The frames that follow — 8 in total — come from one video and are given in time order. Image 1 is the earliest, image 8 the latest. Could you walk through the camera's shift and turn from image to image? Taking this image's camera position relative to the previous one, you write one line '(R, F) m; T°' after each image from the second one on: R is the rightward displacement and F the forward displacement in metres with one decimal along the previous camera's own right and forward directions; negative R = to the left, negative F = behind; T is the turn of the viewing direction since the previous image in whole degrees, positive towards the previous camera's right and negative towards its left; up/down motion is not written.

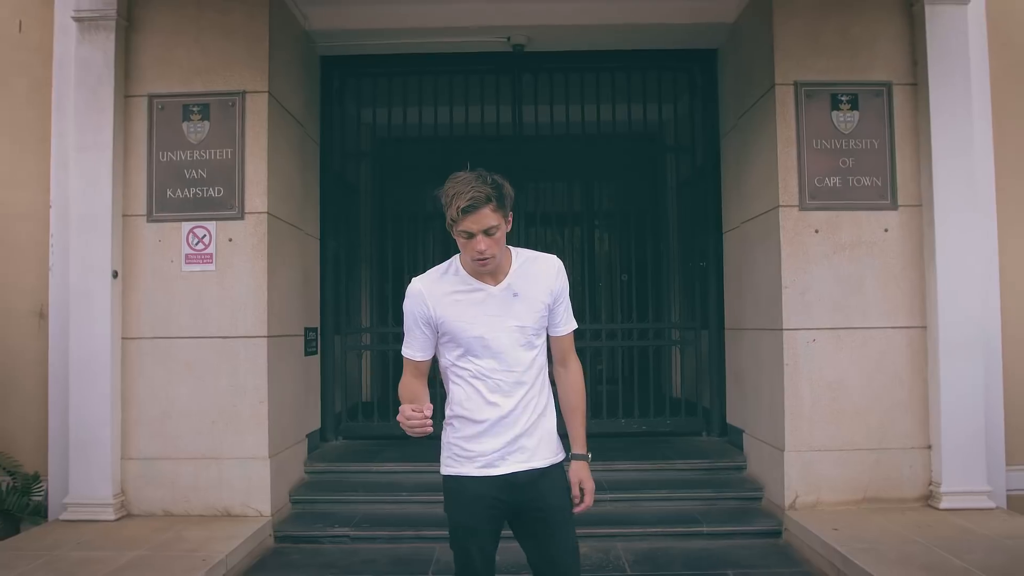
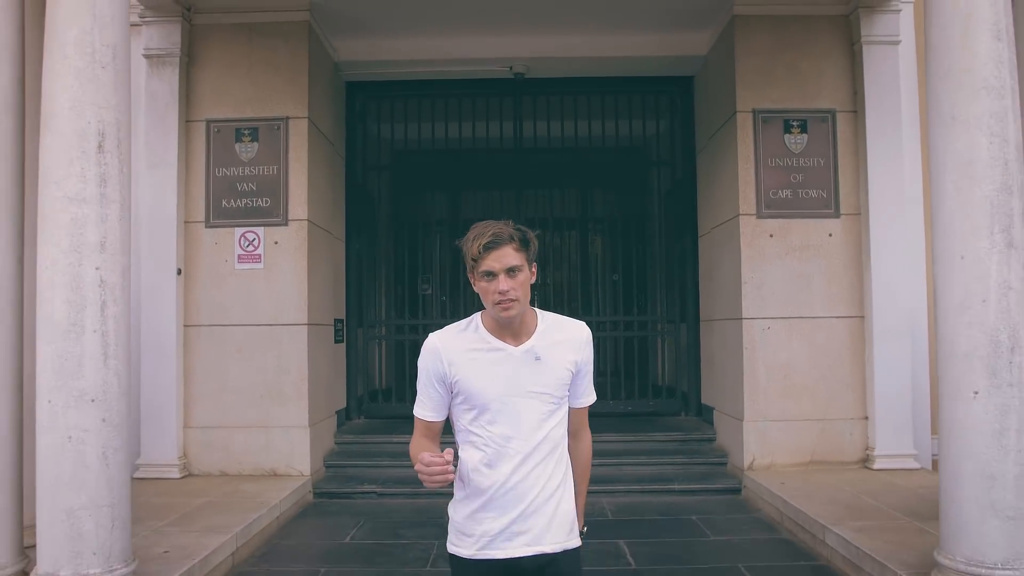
(0.0, -0.9) m; 0°
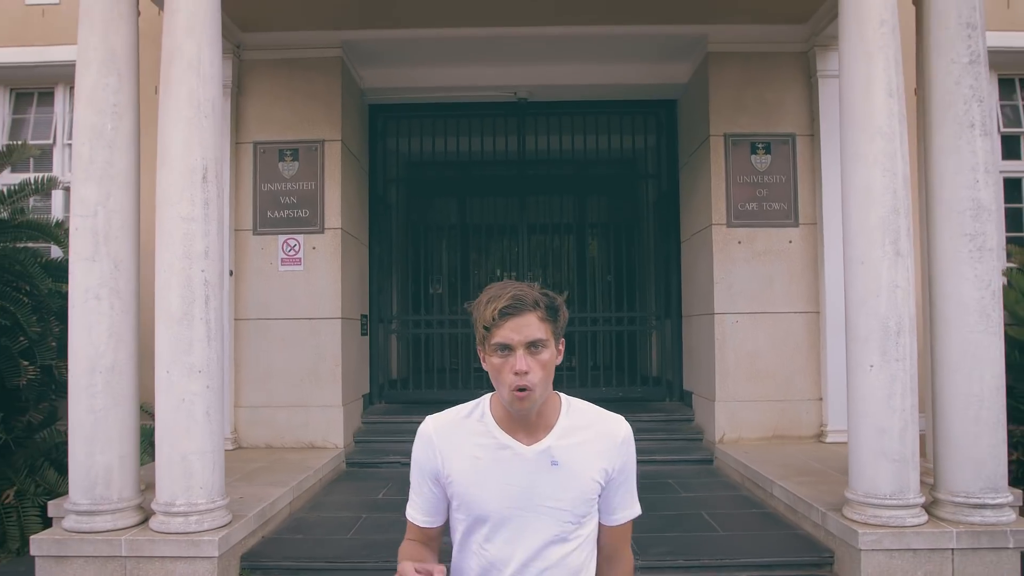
(0.0, -1.0) m; 0°
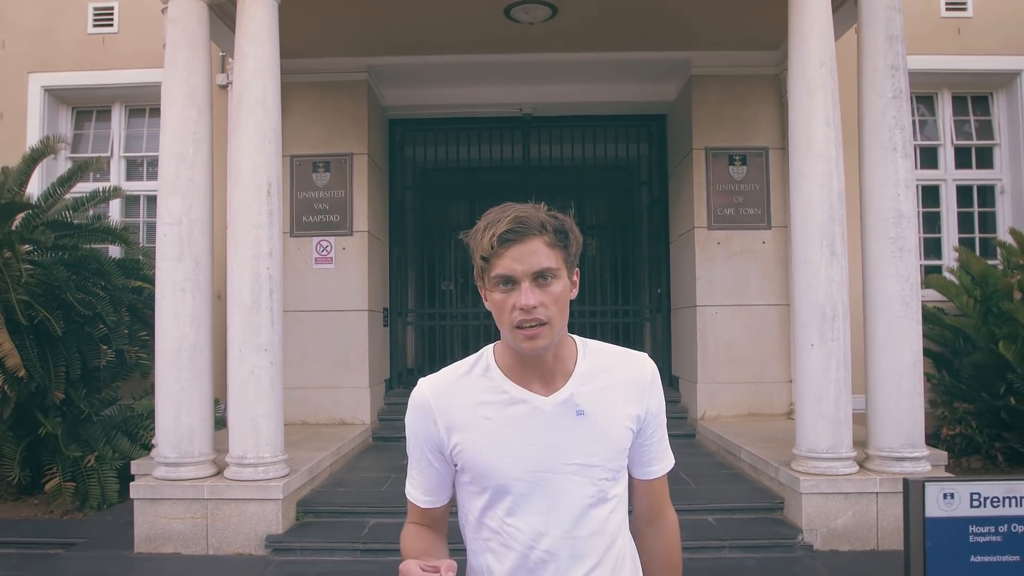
(0.0, -1.0) m; 0°
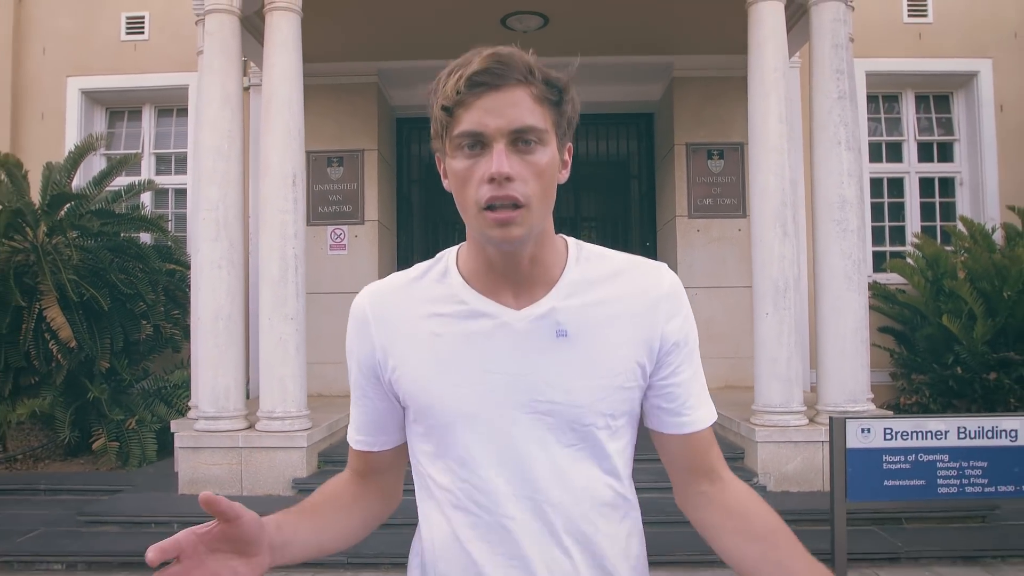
(+0.1, -0.8) m; 0°
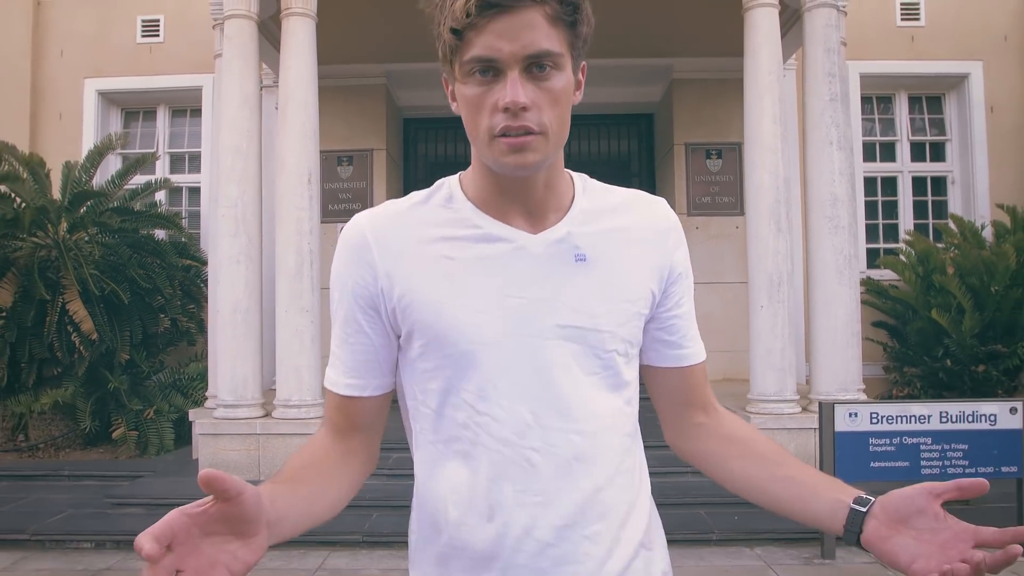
(-0.1, -0.3) m; 0°
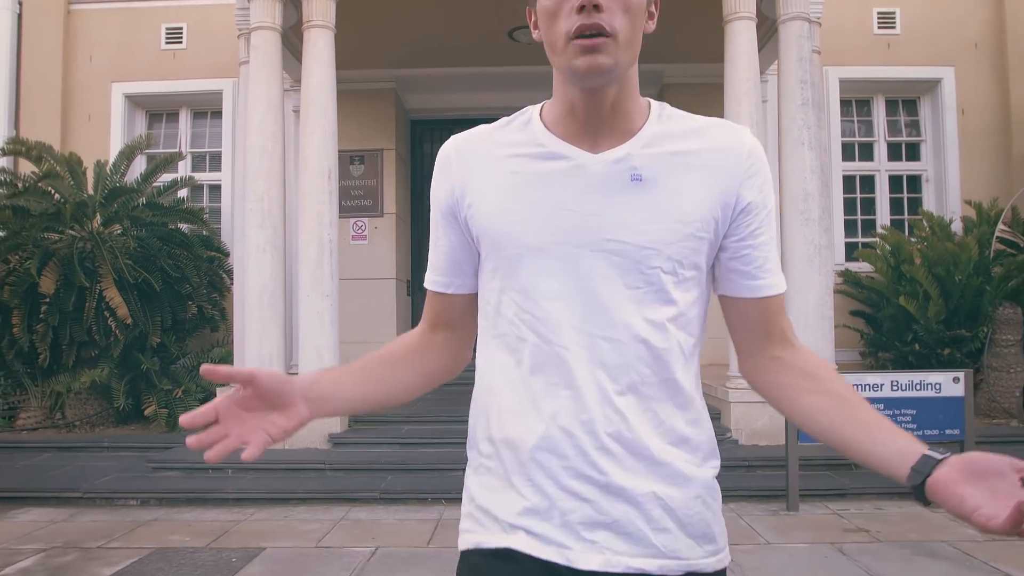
(0.0, -0.6) m; 0°
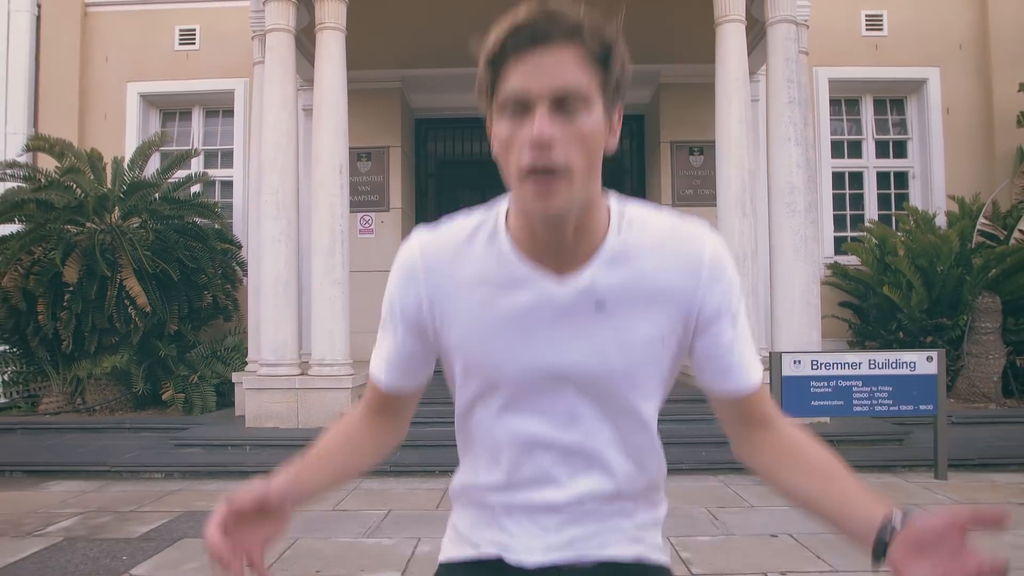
(0.0, -0.4) m; 0°
